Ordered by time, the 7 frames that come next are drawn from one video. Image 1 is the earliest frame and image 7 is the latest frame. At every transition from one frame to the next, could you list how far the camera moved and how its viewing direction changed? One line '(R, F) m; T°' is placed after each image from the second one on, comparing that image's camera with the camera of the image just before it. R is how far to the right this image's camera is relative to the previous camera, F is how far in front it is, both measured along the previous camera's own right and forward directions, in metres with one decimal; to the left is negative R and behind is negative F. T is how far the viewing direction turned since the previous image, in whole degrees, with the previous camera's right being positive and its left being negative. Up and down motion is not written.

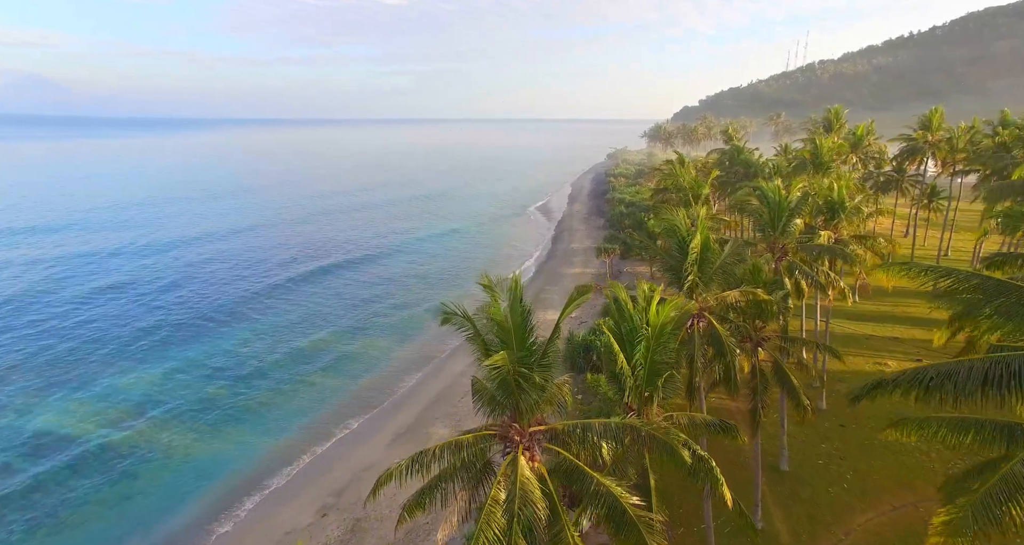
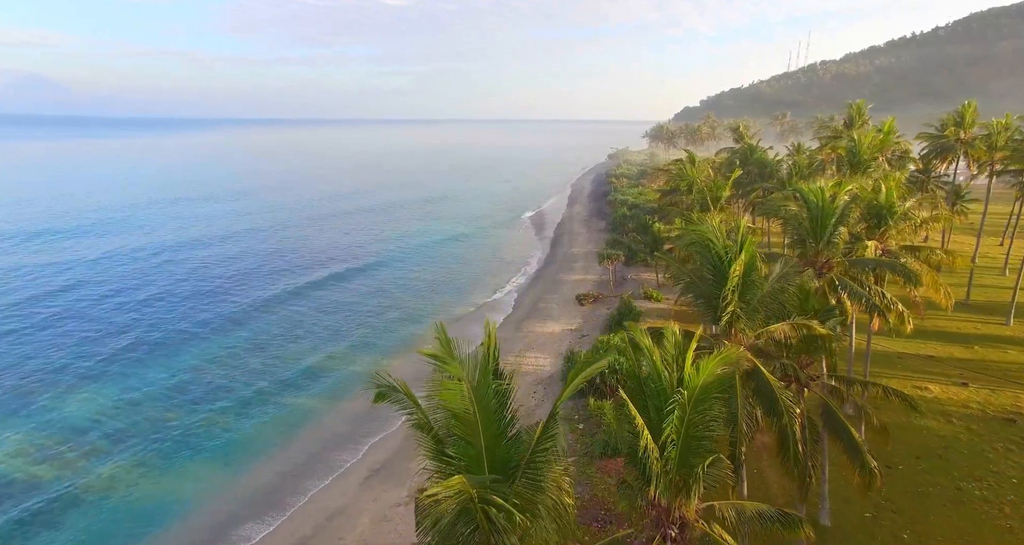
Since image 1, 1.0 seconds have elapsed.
(+0.3, +3.1) m; 0°
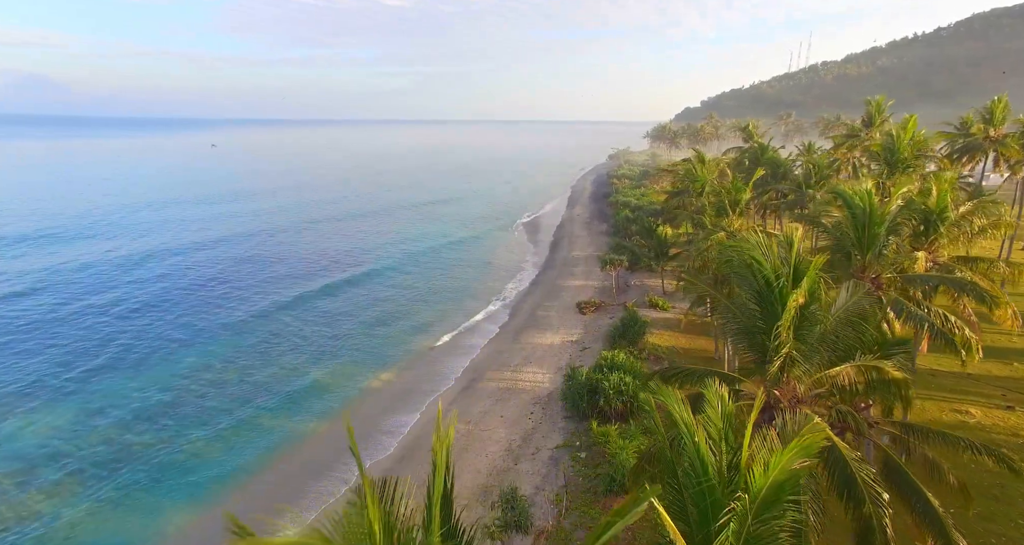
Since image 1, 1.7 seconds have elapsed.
(+0.2, +2.4) m; 0°
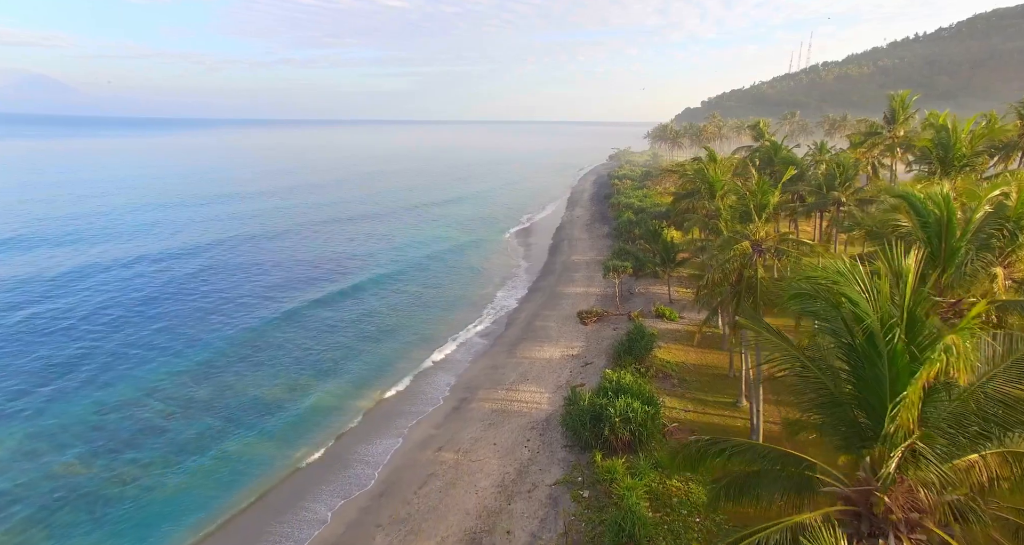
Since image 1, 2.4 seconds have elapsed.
(+0.2, +2.6) m; 0°
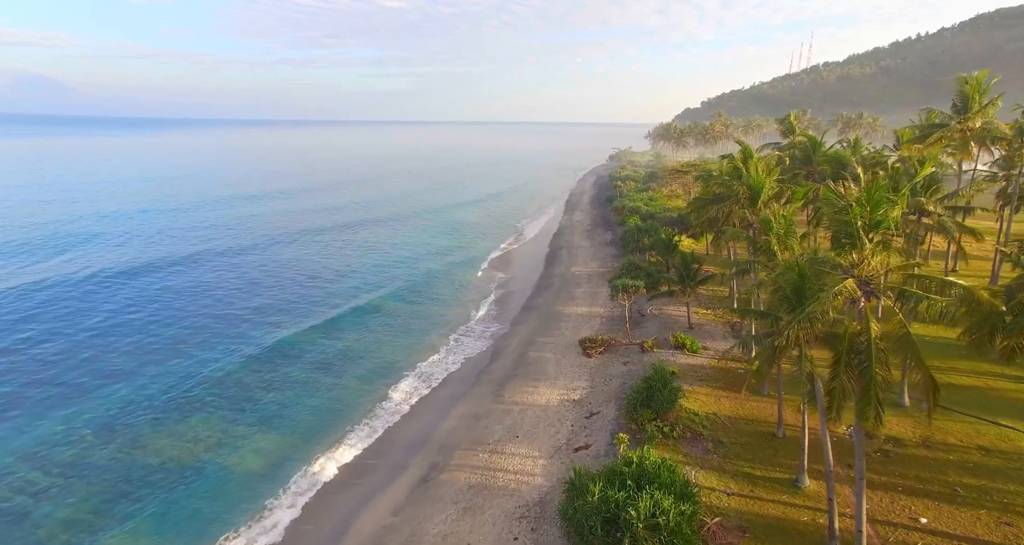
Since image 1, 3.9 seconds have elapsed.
(+0.5, +6.1) m; 0°
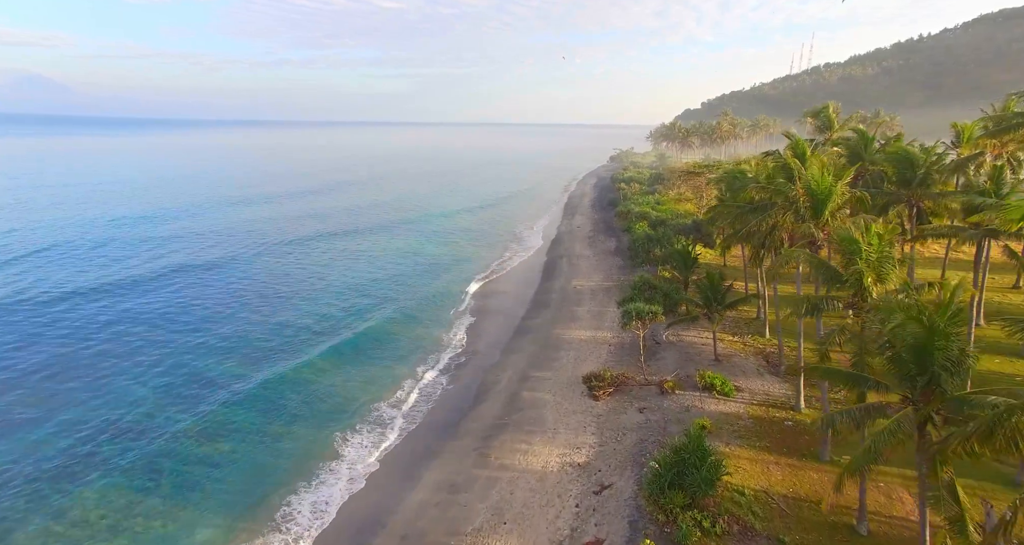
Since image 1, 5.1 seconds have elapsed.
(+0.4, +5.4) m; 0°
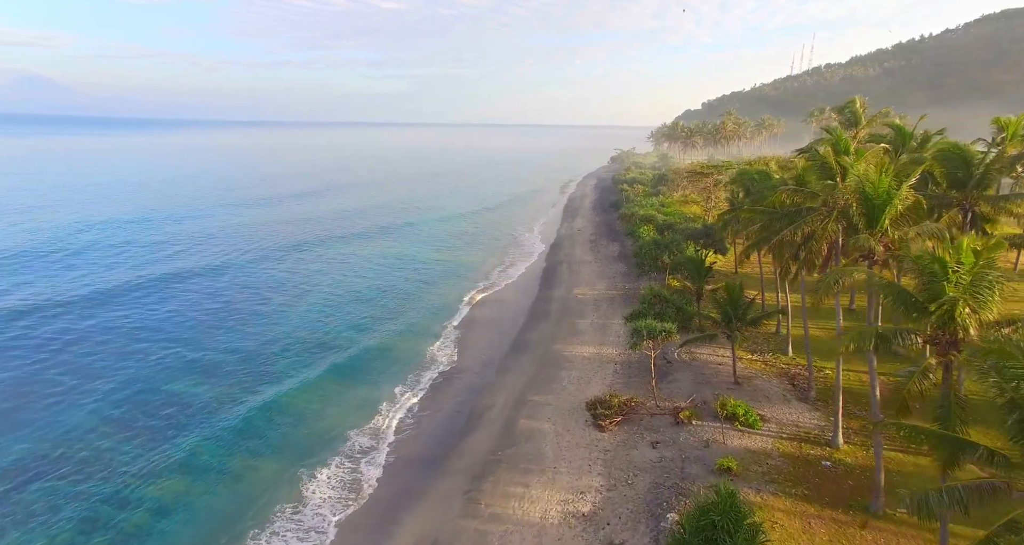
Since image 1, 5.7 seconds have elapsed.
(+0.2, +2.9) m; 0°
